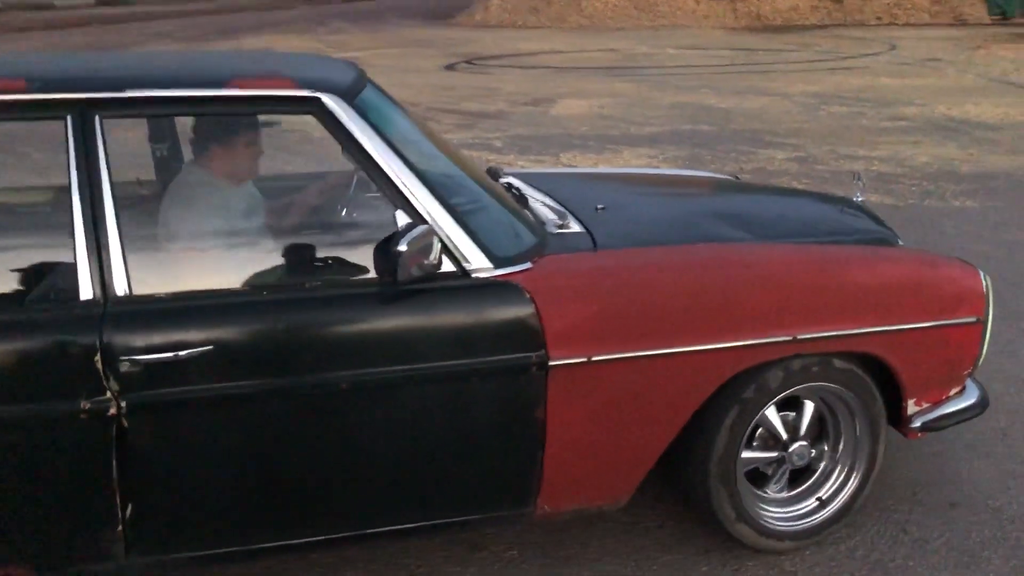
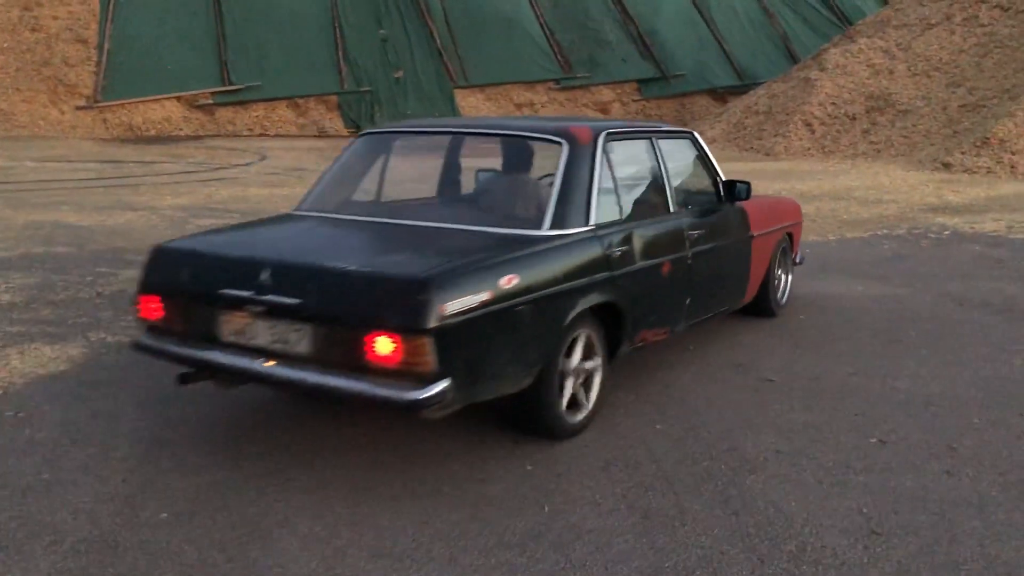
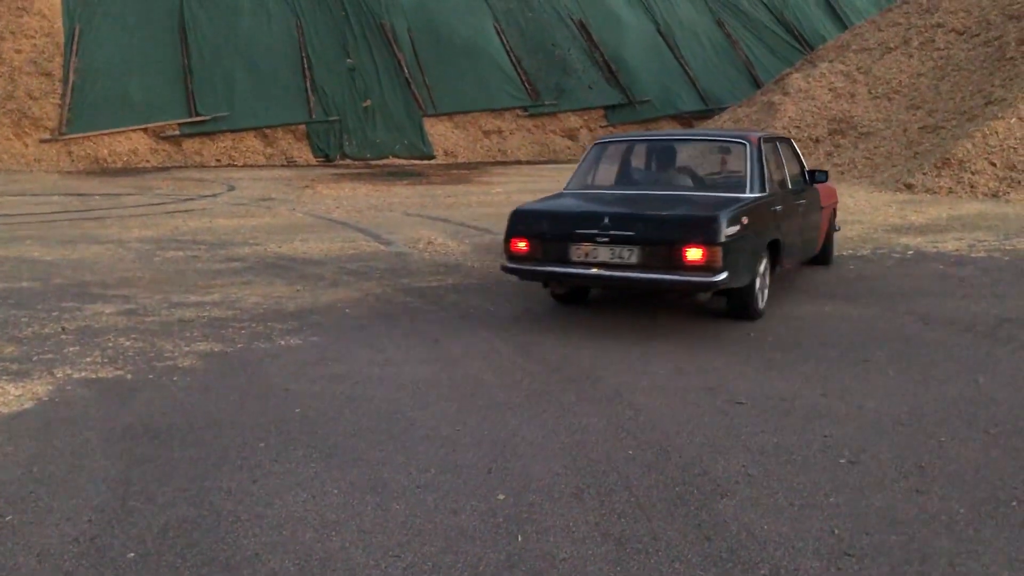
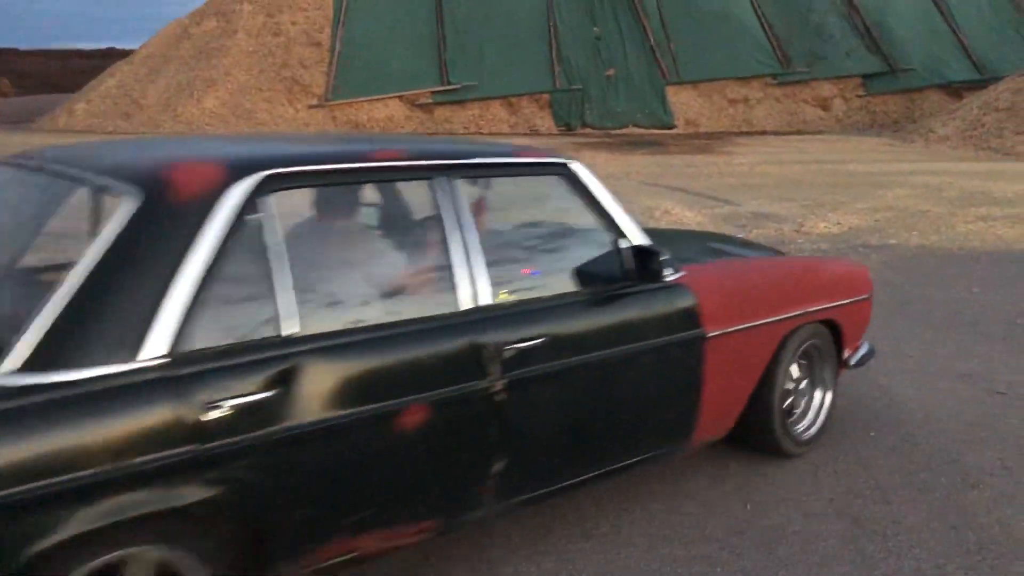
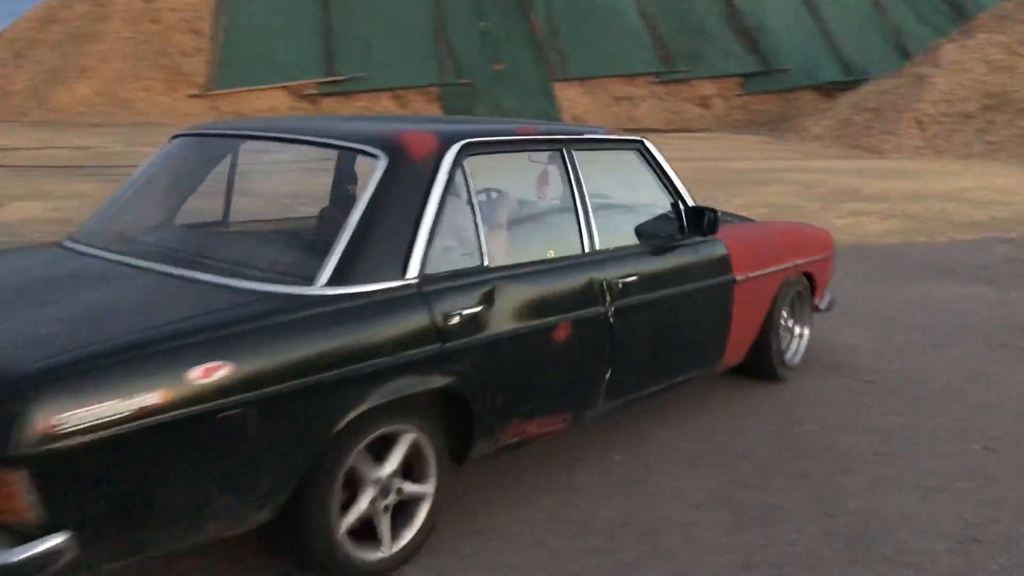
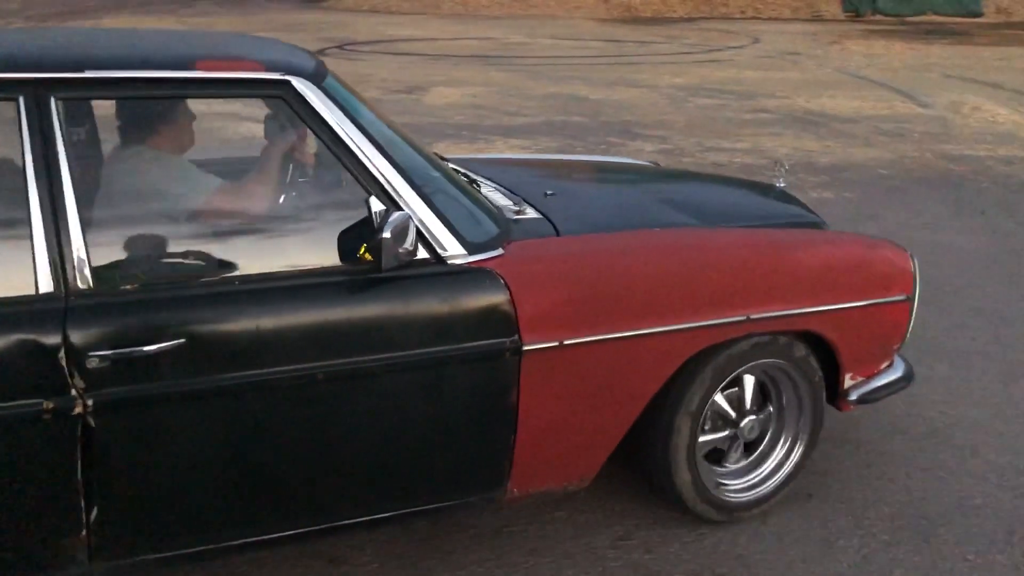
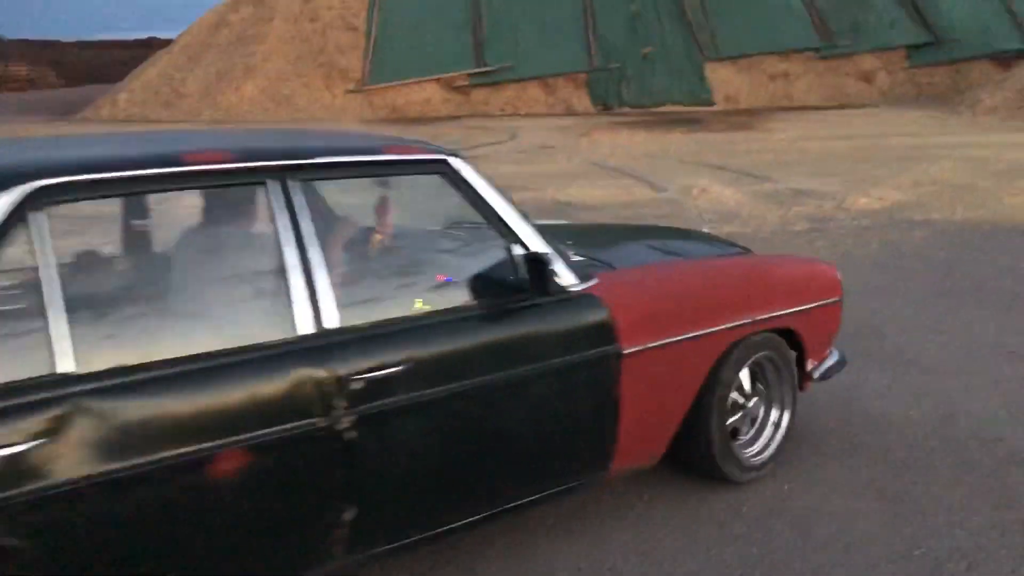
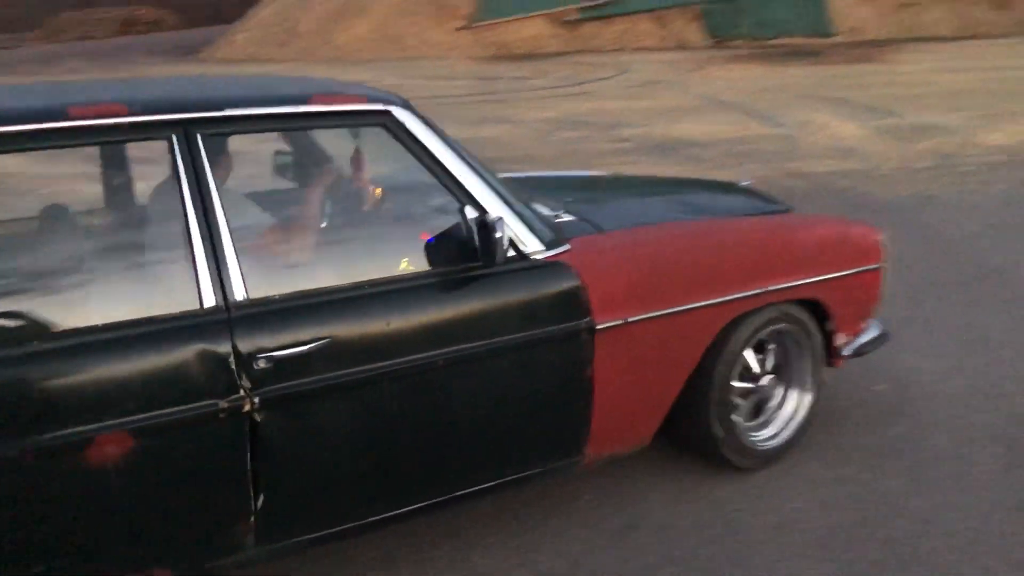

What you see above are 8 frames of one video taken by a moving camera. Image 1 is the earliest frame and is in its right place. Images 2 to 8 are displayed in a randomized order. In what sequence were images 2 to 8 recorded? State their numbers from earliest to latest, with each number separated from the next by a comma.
6, 8, 7, 4, 5, 2, 3
